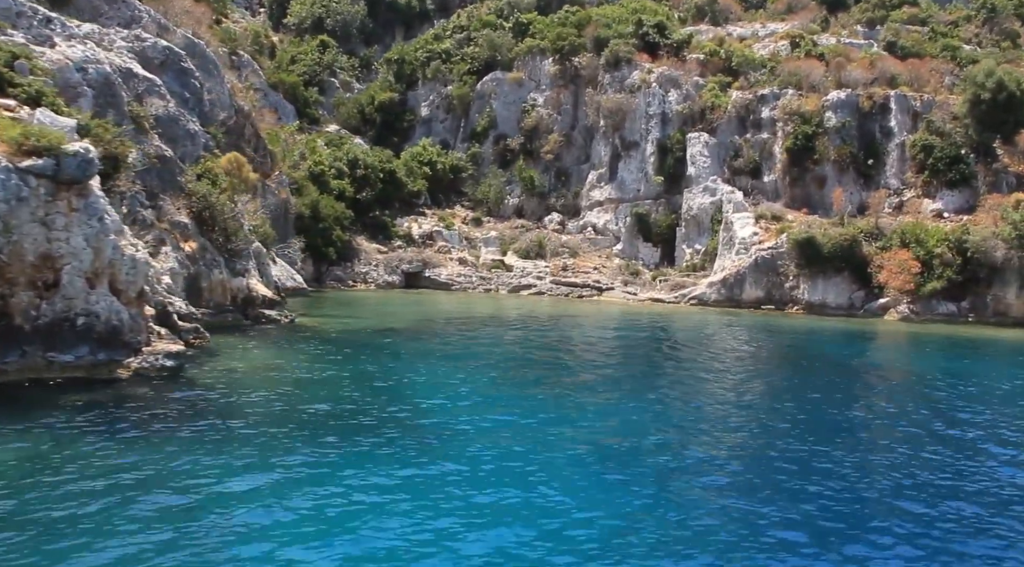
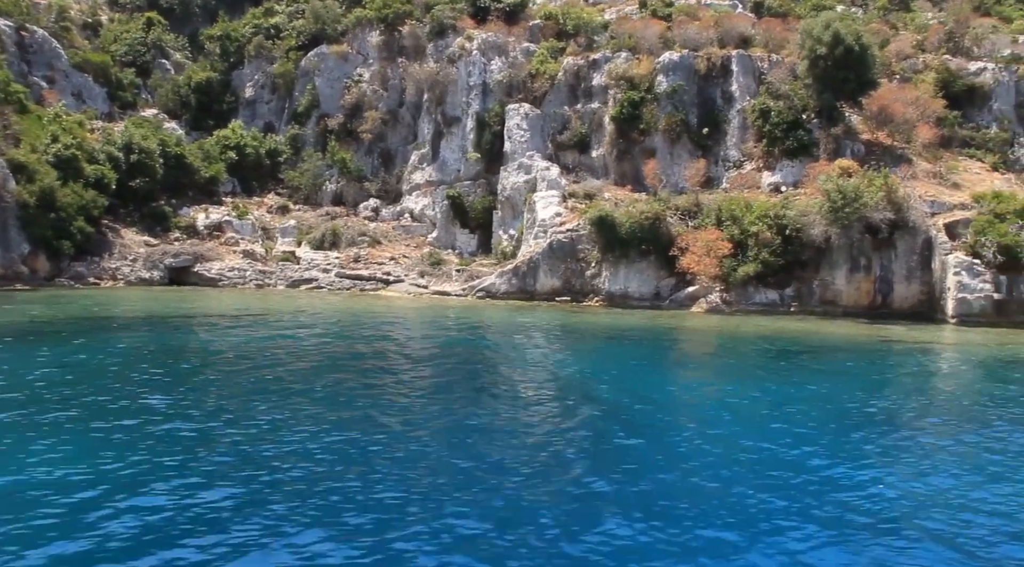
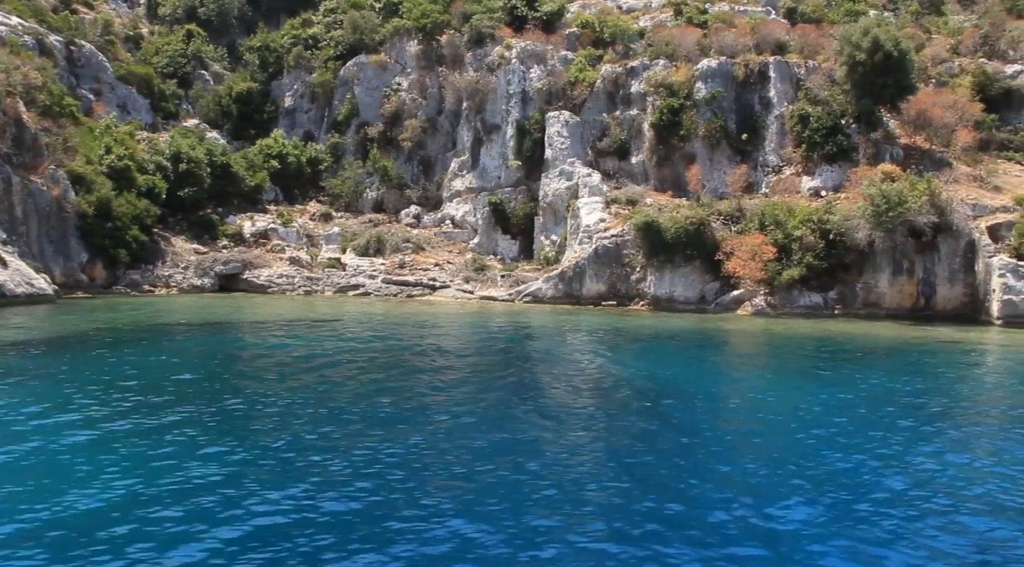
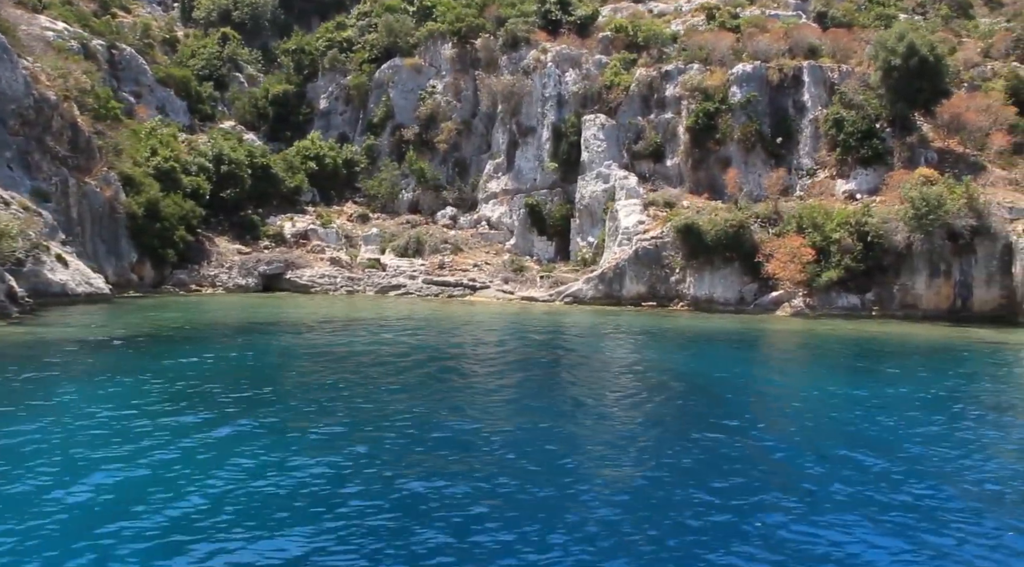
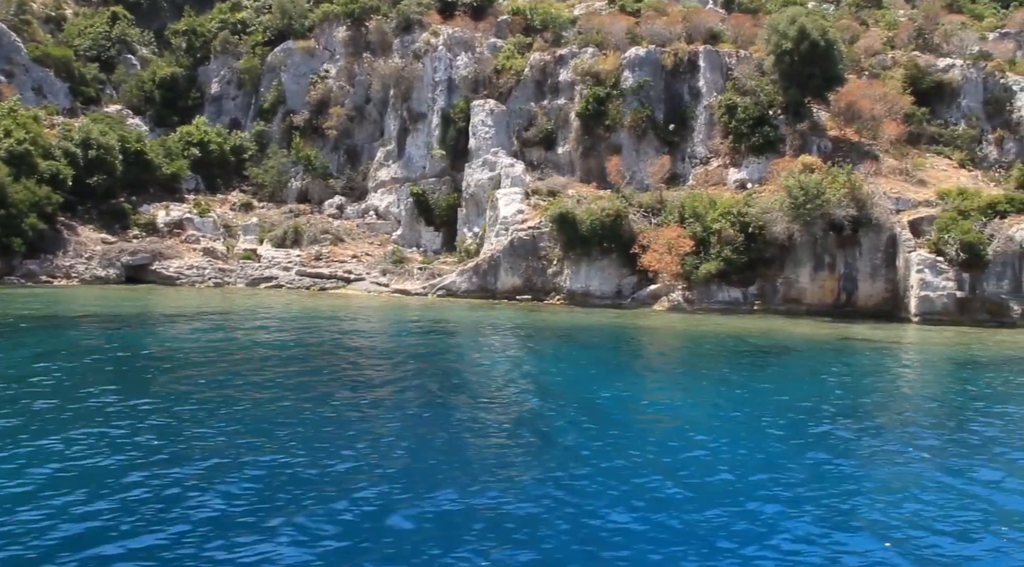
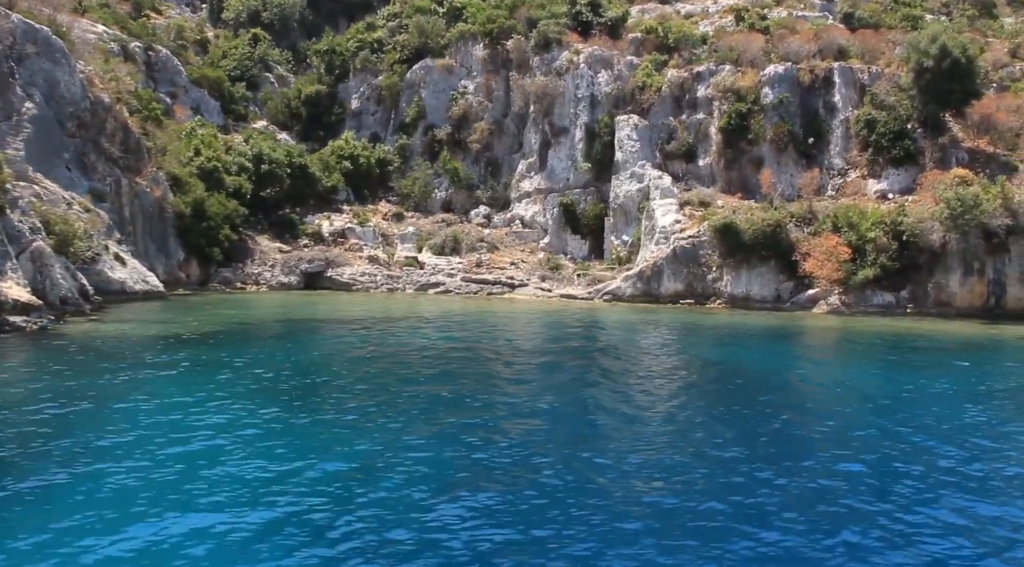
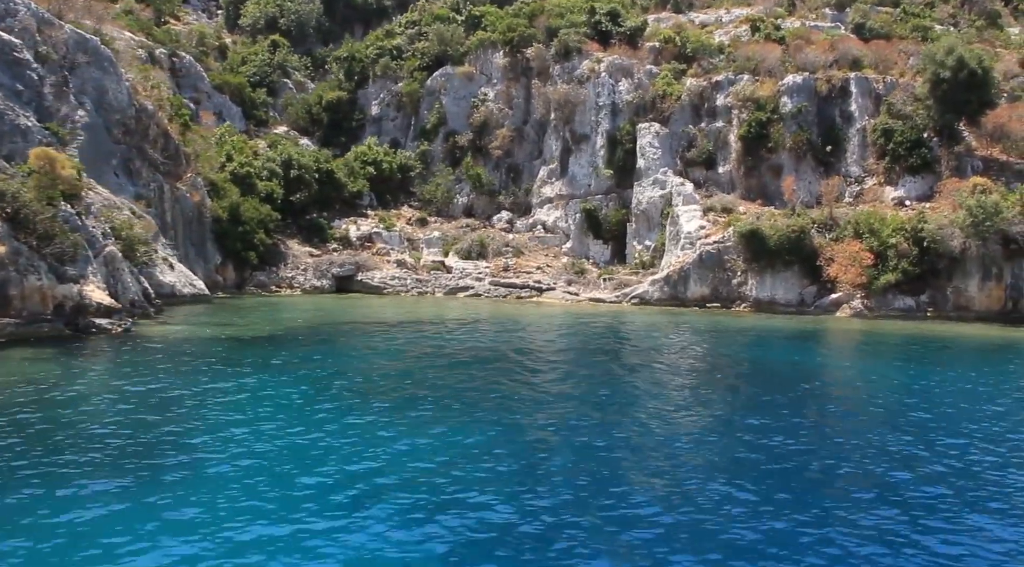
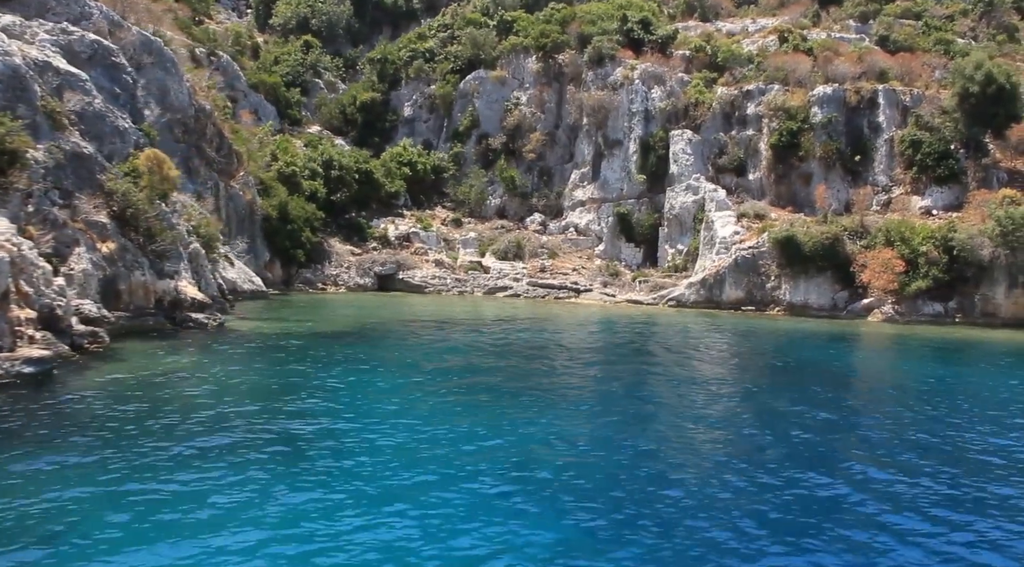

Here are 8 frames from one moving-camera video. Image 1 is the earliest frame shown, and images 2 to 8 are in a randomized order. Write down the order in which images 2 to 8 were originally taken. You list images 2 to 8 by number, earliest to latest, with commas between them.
8, 7, 6, 4, 3, 2, 5
